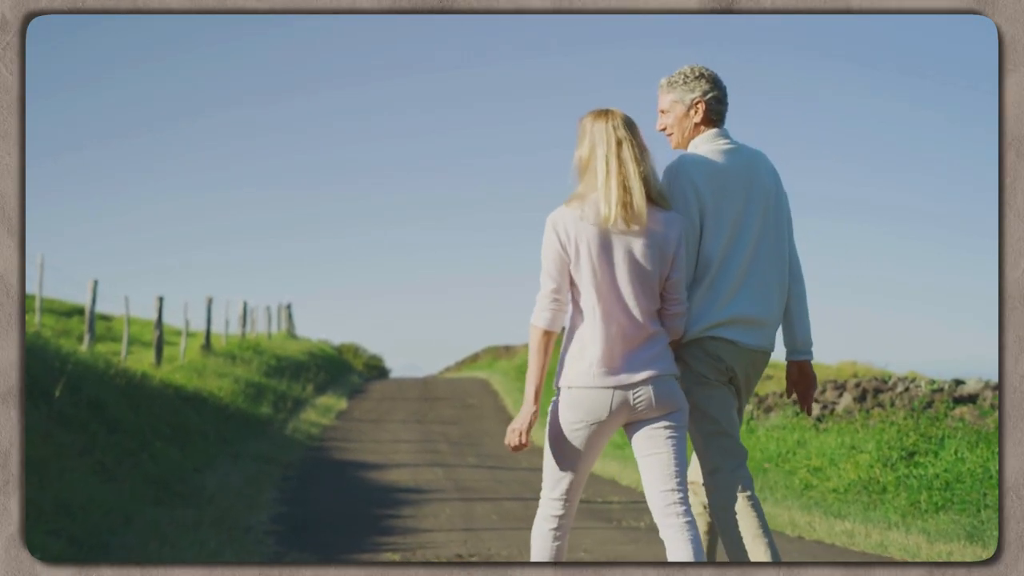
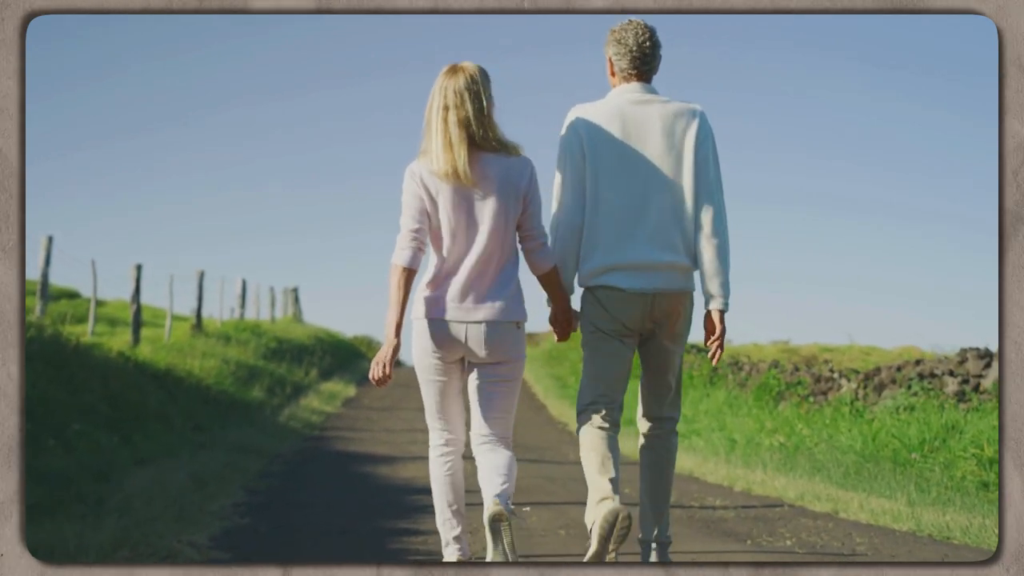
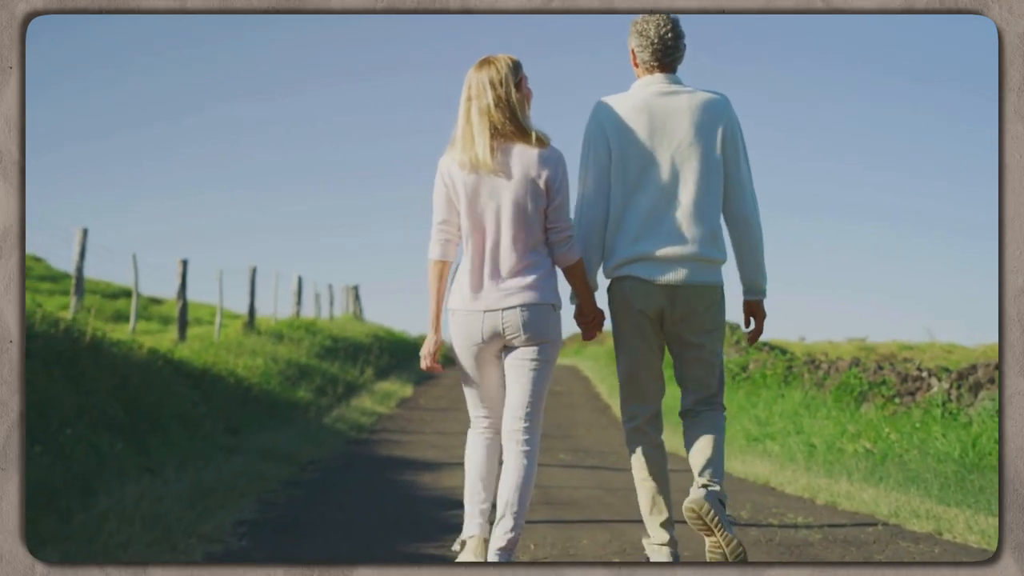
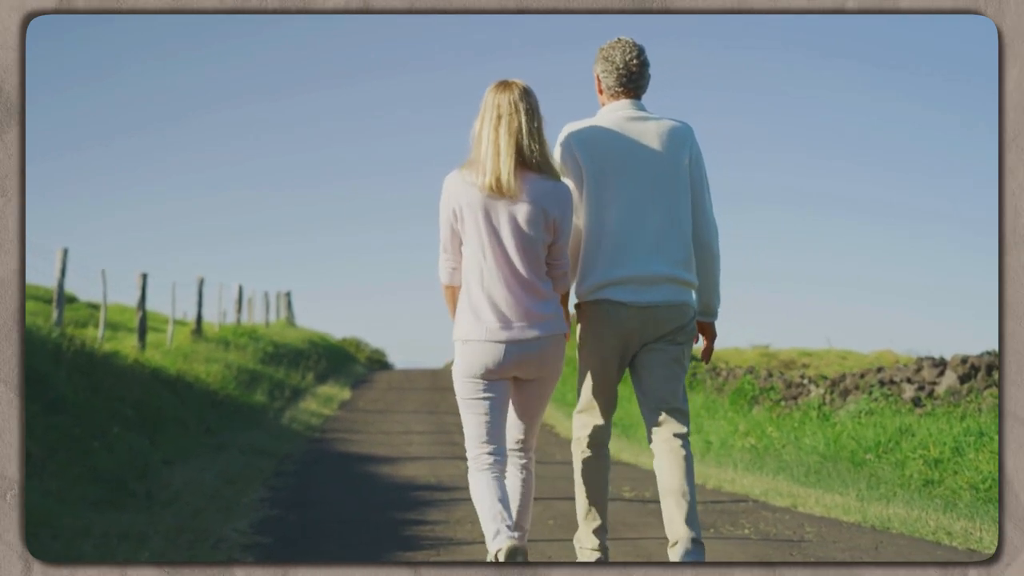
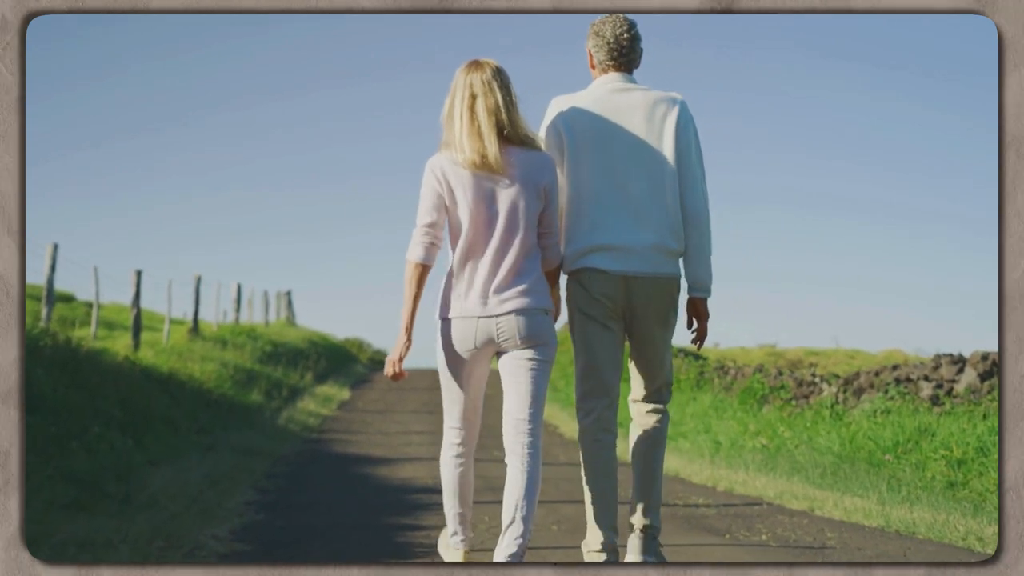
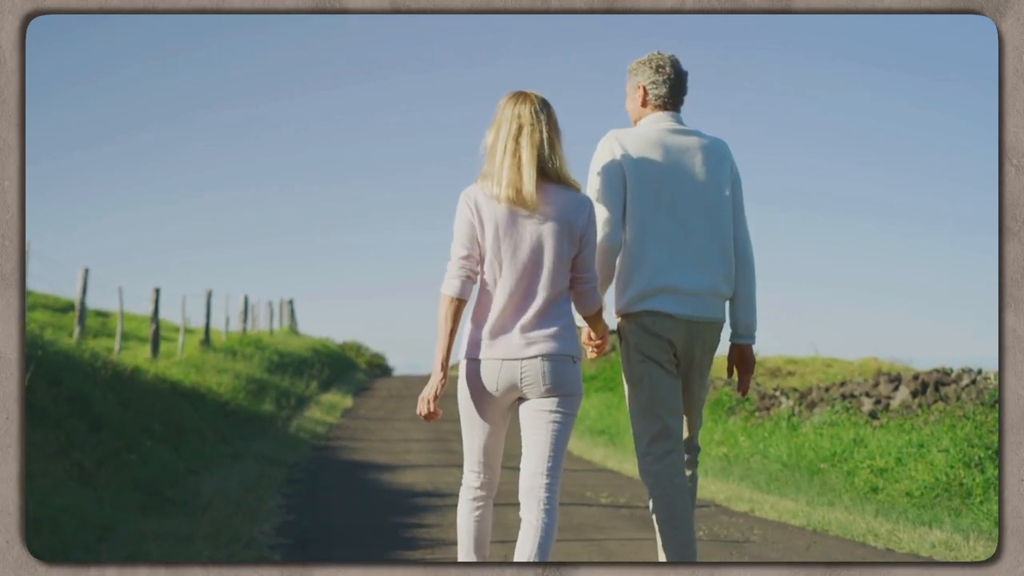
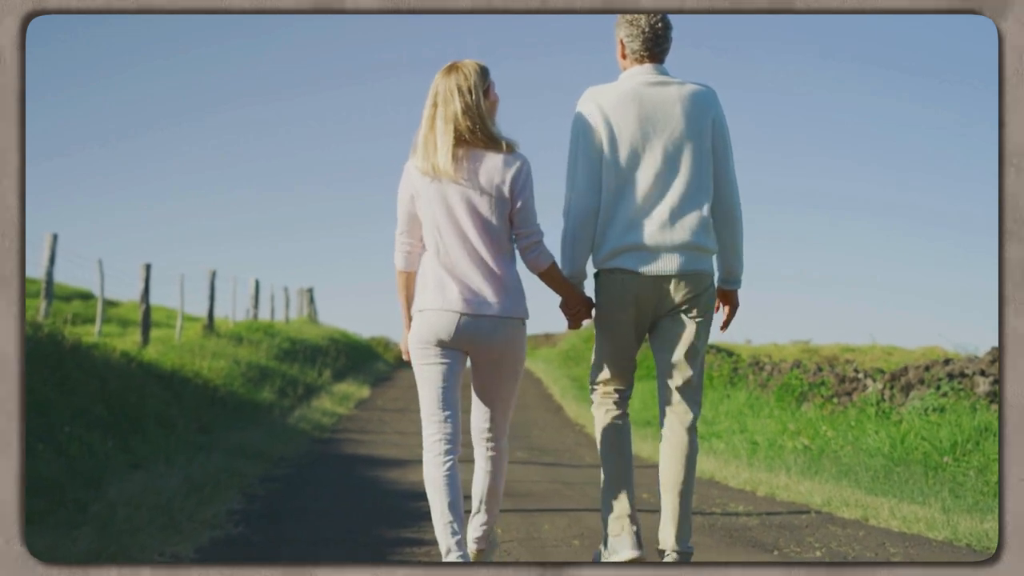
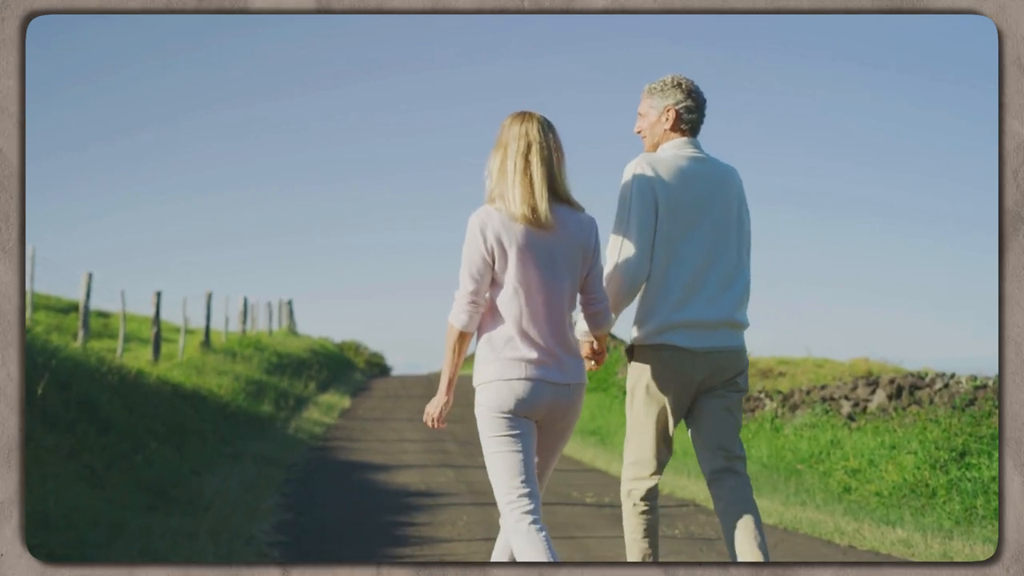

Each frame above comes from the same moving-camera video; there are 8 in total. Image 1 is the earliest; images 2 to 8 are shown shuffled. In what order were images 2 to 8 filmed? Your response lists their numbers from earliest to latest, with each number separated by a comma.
8, 6, 4, 5, 2, 7, 3
